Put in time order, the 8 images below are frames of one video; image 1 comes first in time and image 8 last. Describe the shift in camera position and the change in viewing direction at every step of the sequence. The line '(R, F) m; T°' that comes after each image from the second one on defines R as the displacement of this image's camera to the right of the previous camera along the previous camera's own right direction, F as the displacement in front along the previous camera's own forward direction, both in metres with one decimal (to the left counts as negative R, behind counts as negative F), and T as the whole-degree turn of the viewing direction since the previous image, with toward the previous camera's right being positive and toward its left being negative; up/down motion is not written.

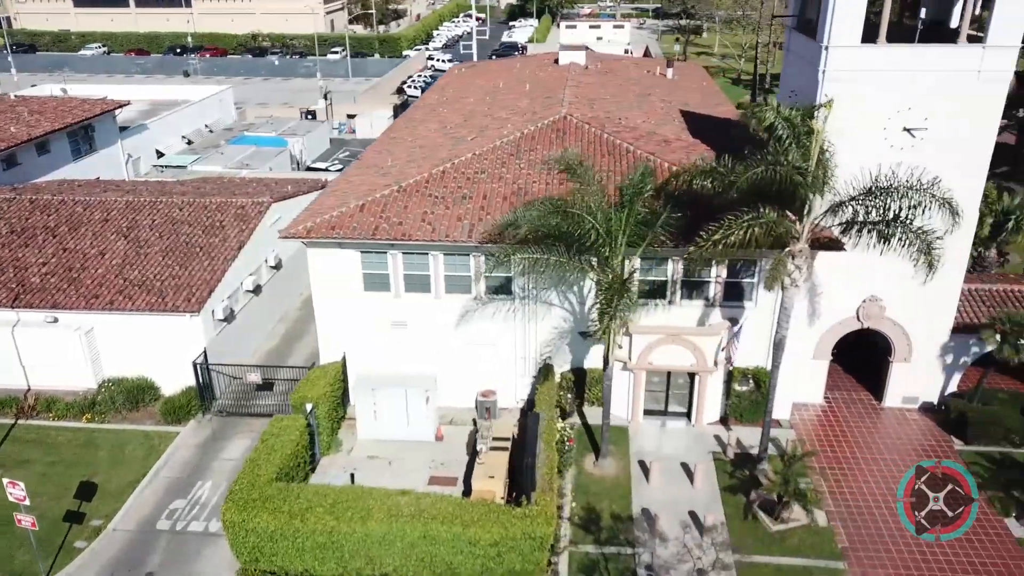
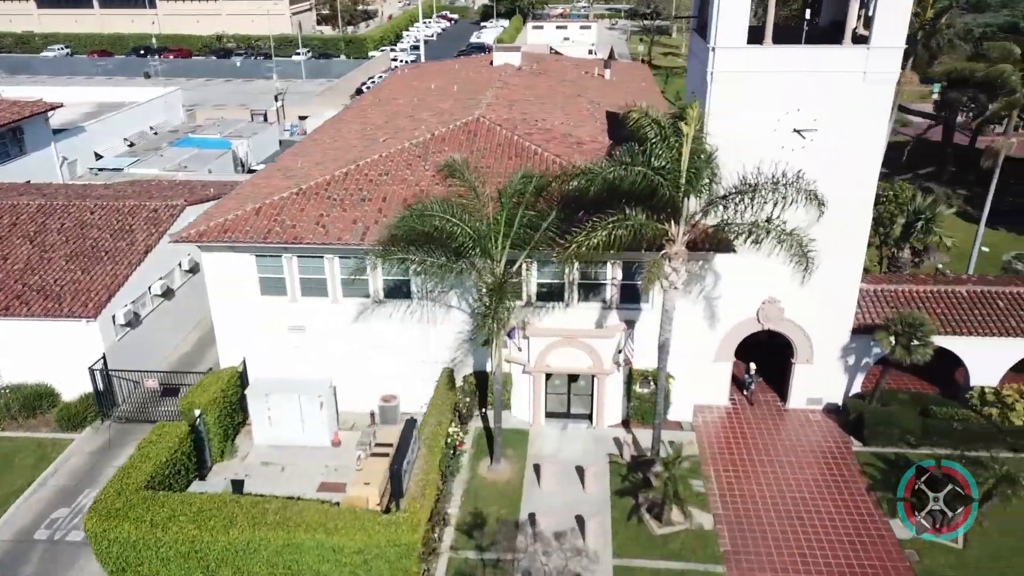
(+2.5, +0.1) m; +1°
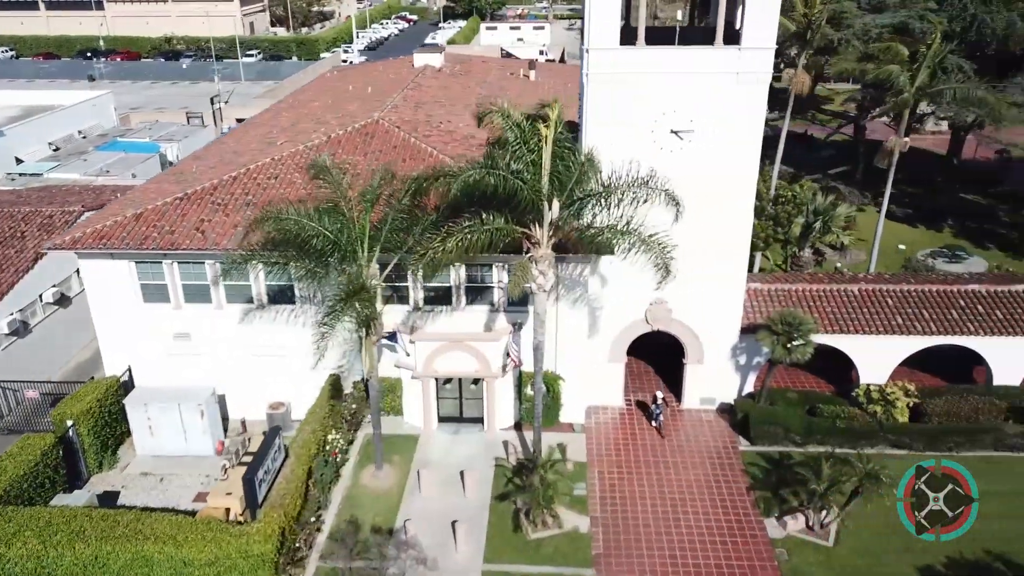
(+2.5, +0.1) m; +2°
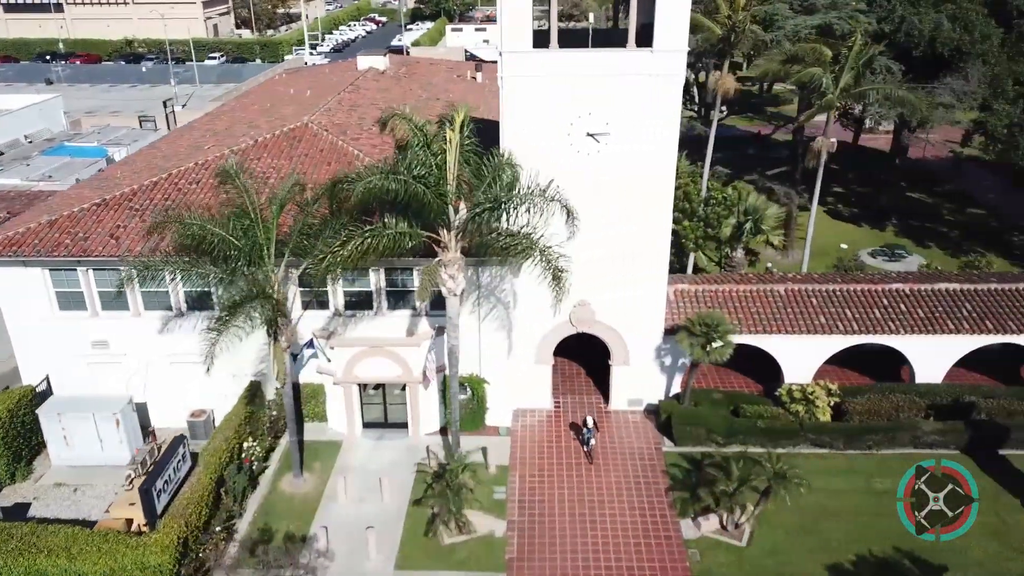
(+1.6, +0.1) m; +1°
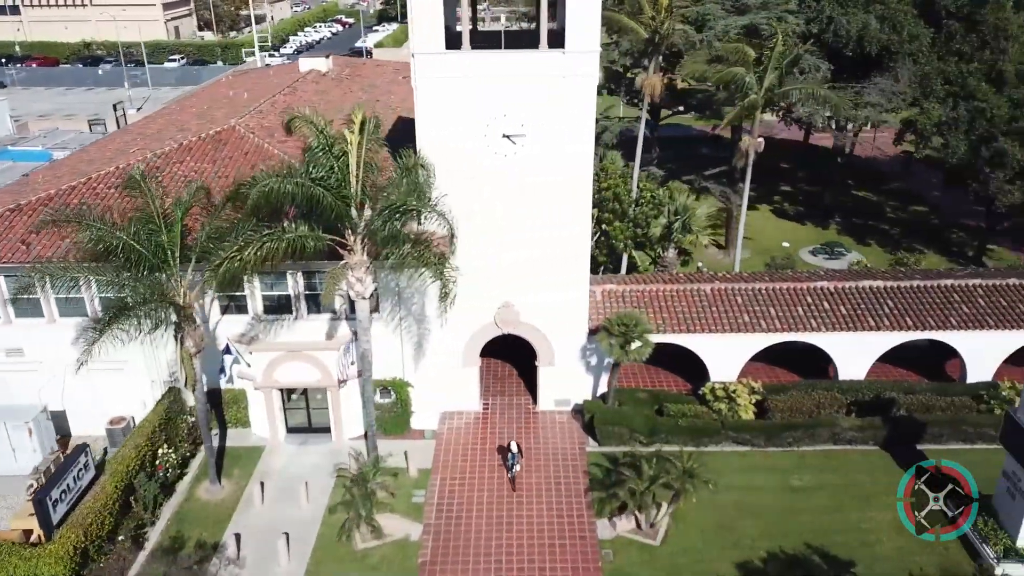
(+1.6, 0.0) m; +1°
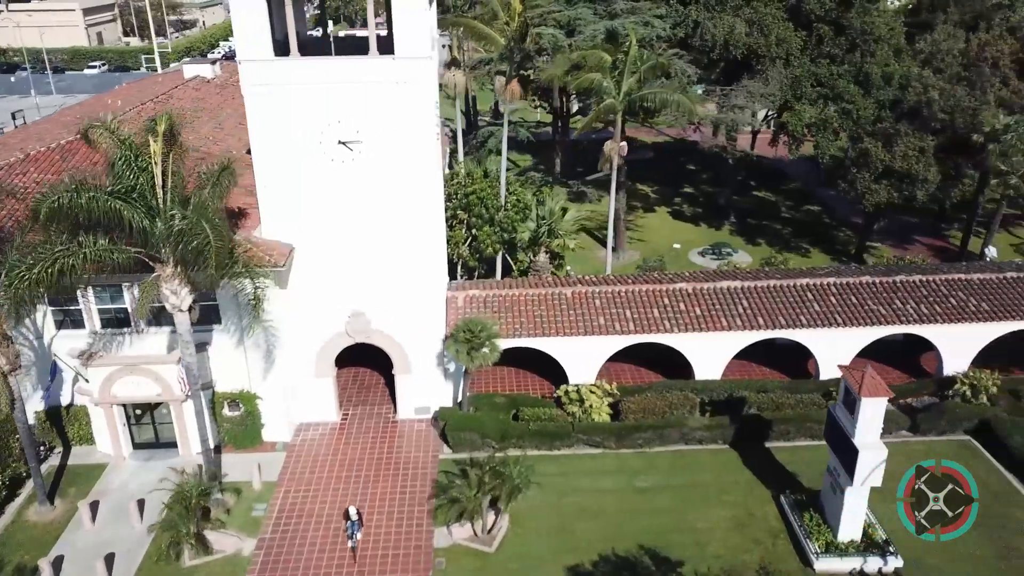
(+3.1, 0.0) m; +3°
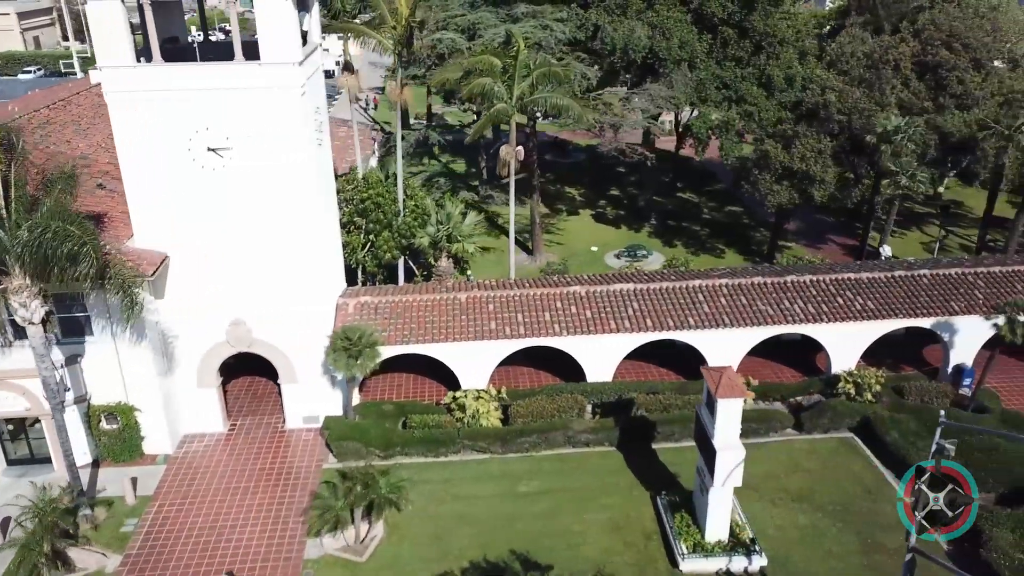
(+2.4, 0.0) m; +2°
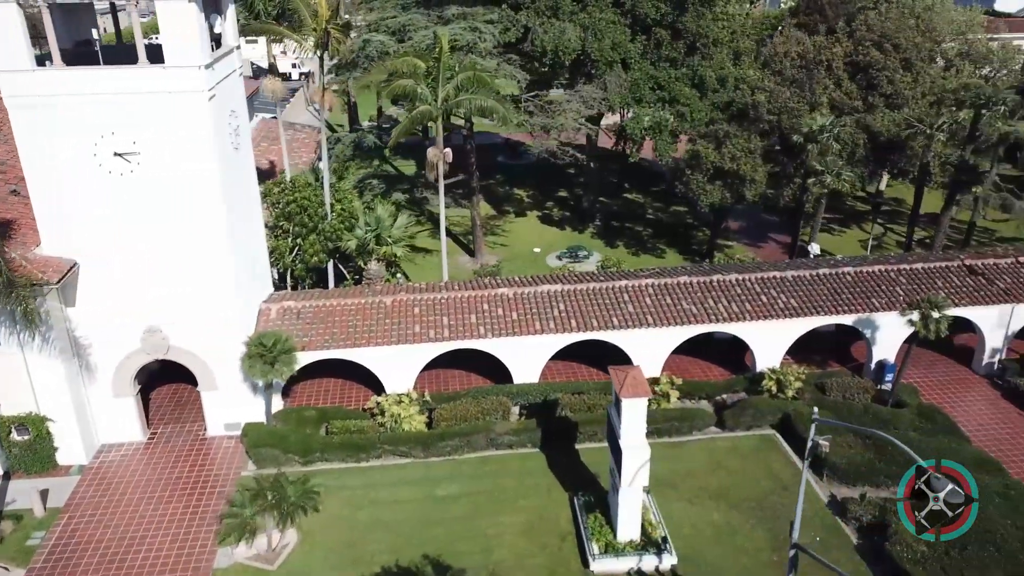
(+1.5, 0.0) m; +2°
